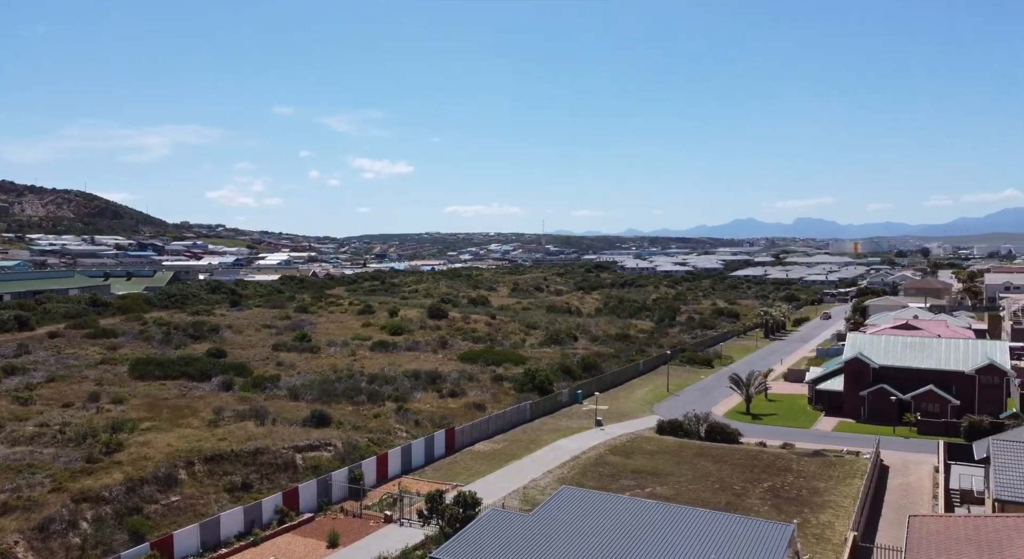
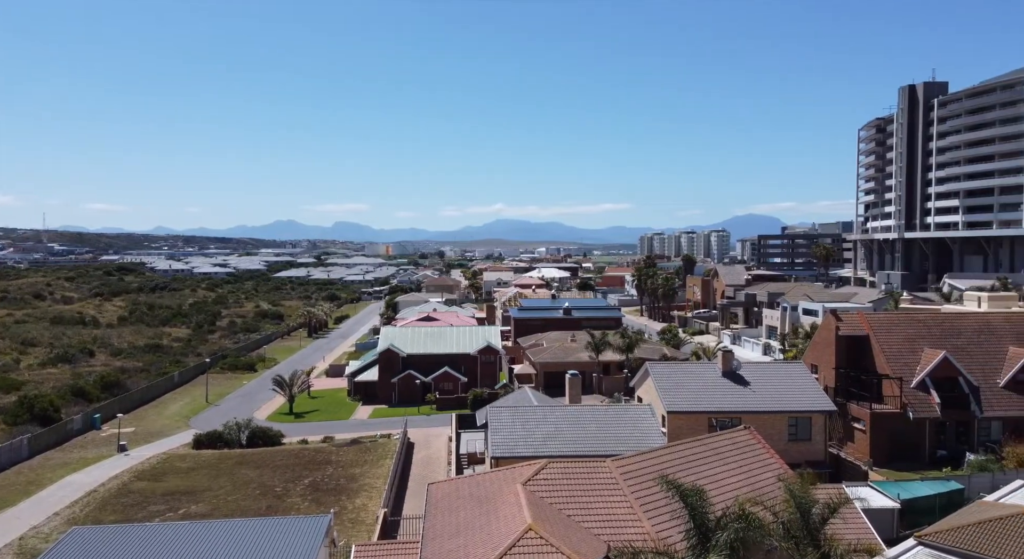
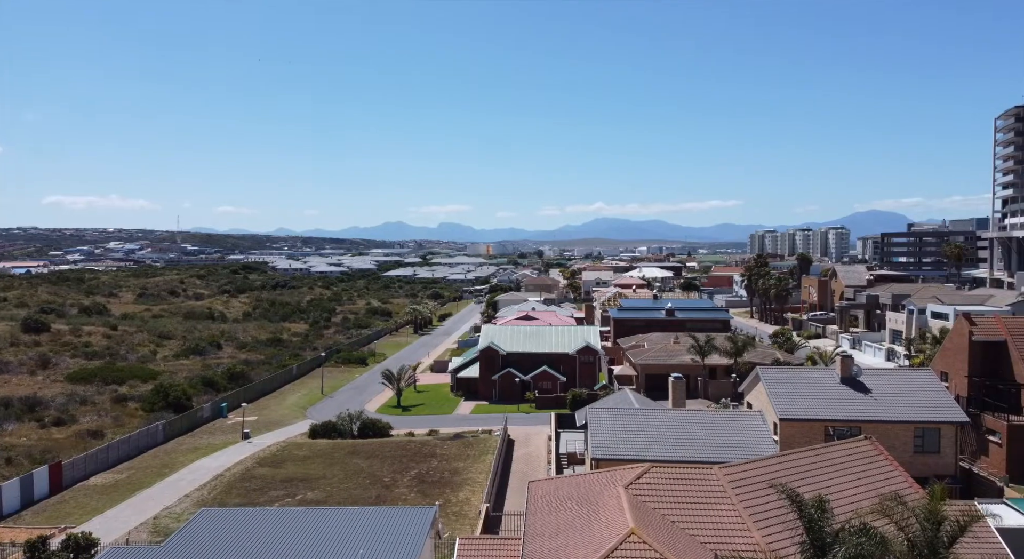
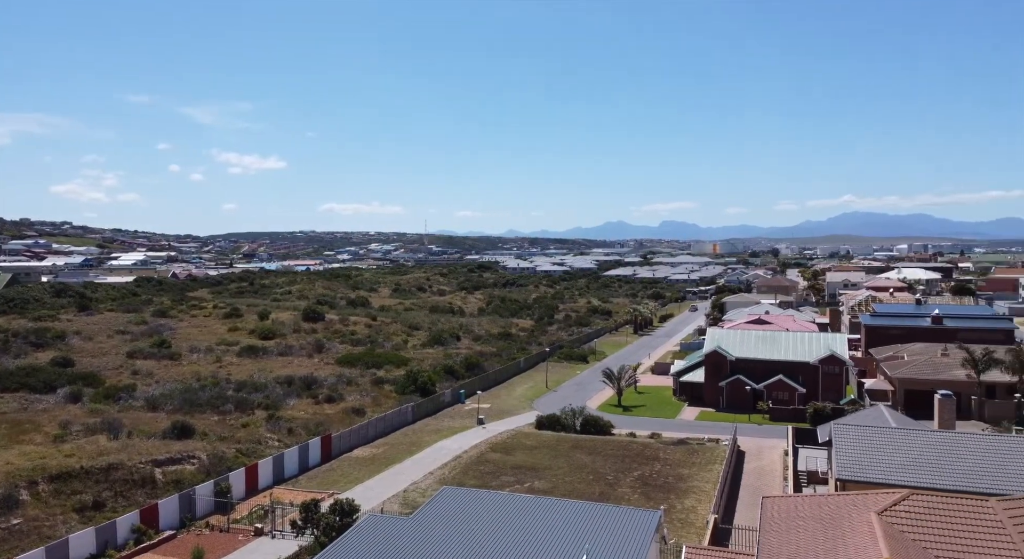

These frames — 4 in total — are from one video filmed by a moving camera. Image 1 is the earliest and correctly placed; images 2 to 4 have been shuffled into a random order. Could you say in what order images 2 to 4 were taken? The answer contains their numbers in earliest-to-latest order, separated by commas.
4, 3, 2
